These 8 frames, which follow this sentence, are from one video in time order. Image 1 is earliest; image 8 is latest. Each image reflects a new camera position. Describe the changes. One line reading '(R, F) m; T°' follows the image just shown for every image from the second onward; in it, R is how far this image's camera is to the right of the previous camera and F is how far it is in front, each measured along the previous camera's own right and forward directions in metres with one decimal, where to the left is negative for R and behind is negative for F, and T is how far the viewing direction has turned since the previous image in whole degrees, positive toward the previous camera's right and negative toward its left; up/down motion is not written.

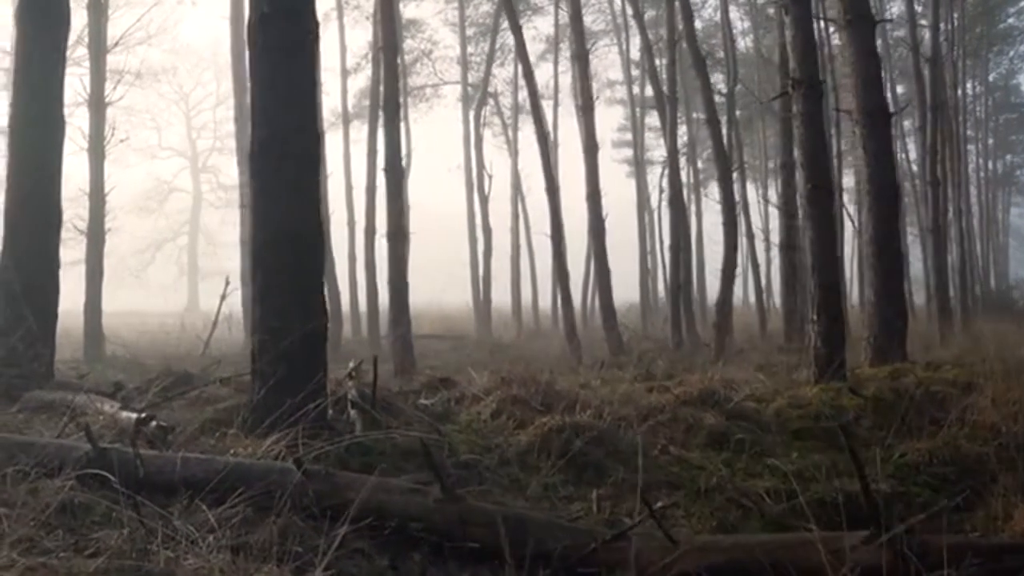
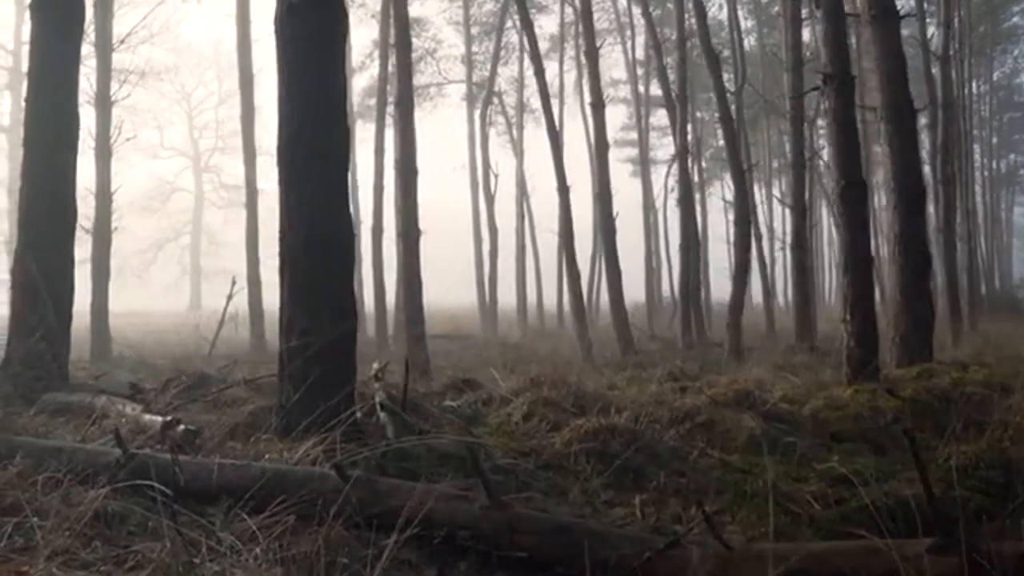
(-0.2, +0.2) m; 0°
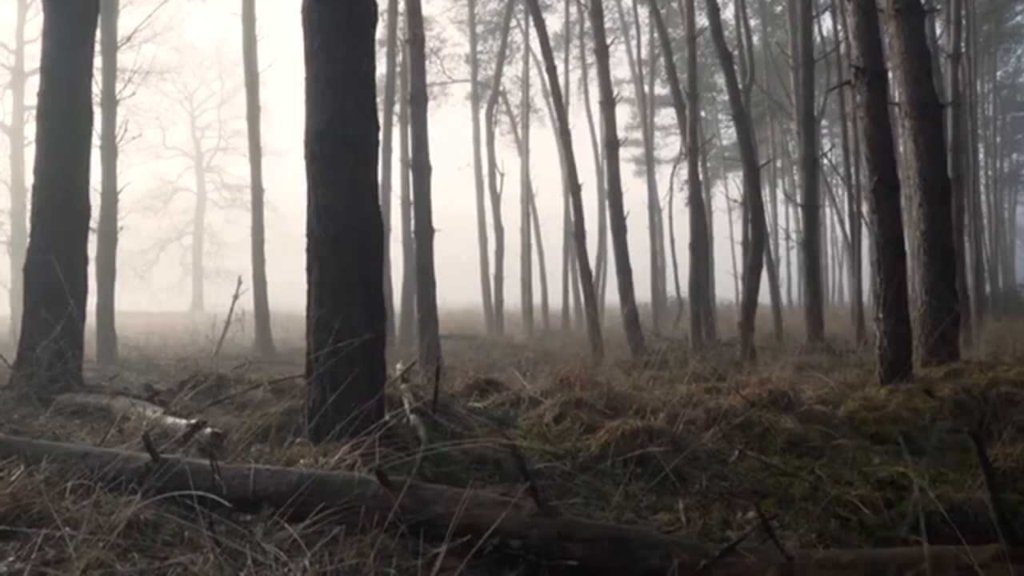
(-0.2, +0.2) m; 0°
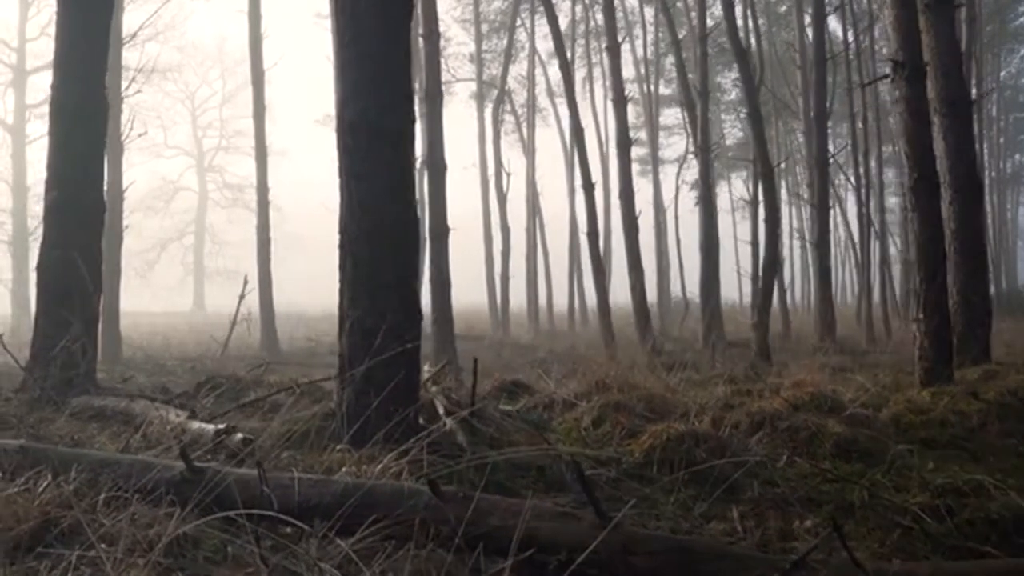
(-0.3, +0.3) m; 0°
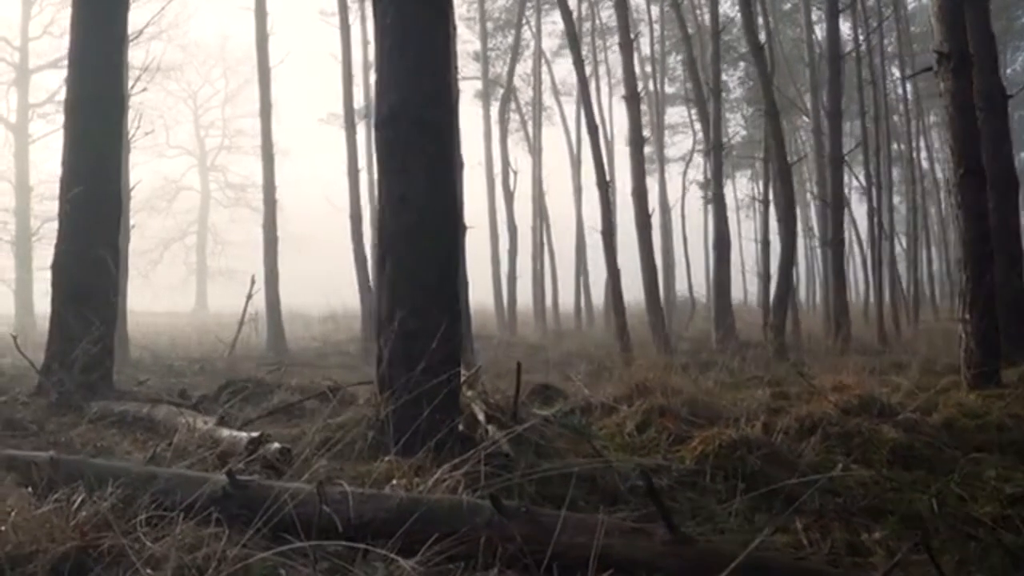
(-0.3, +0.3) m; 0°
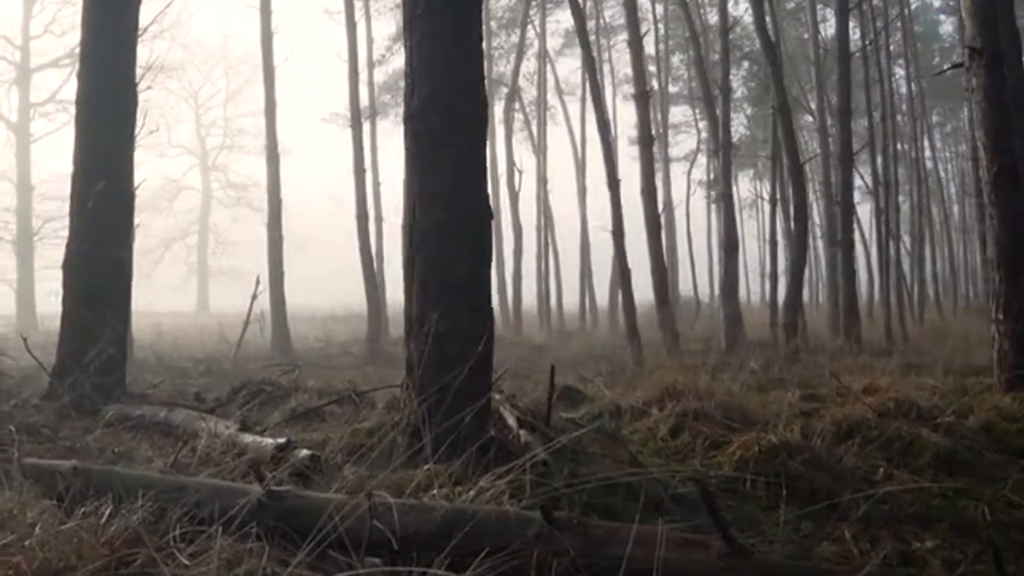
(-0.2, +0.2) m; 0°
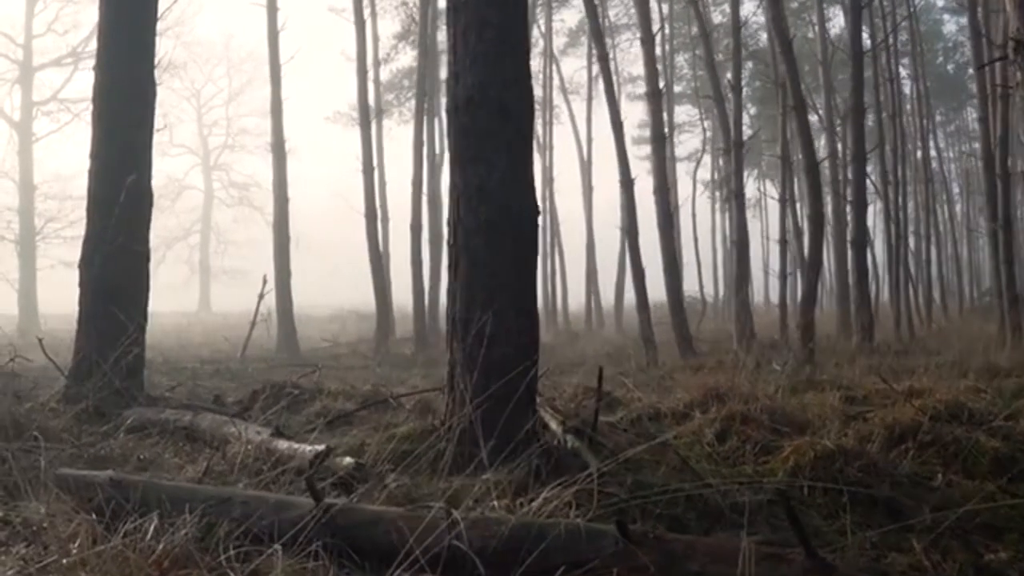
(-0.3, +0.3) m; 0°
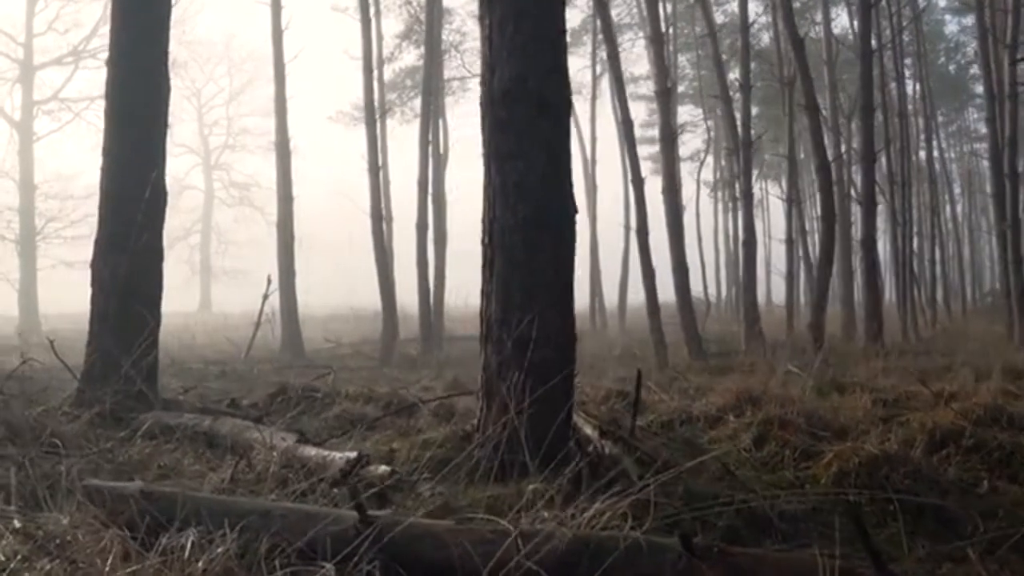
(-0.2, +0.2) m; 0°
